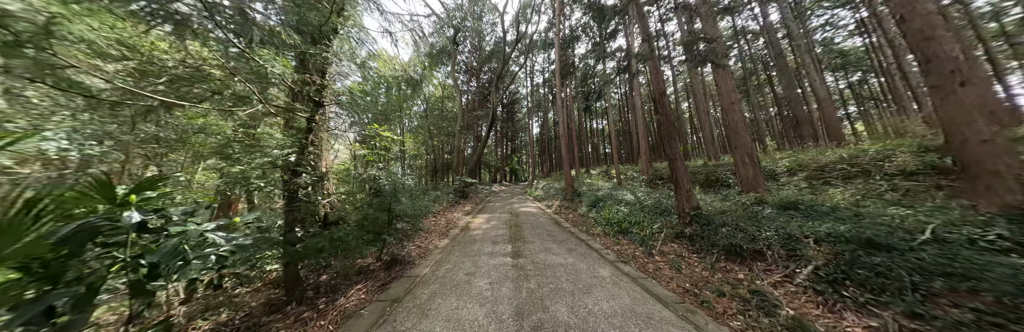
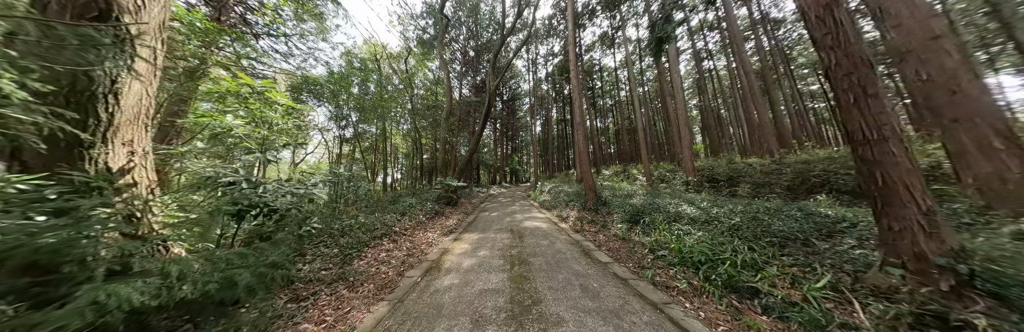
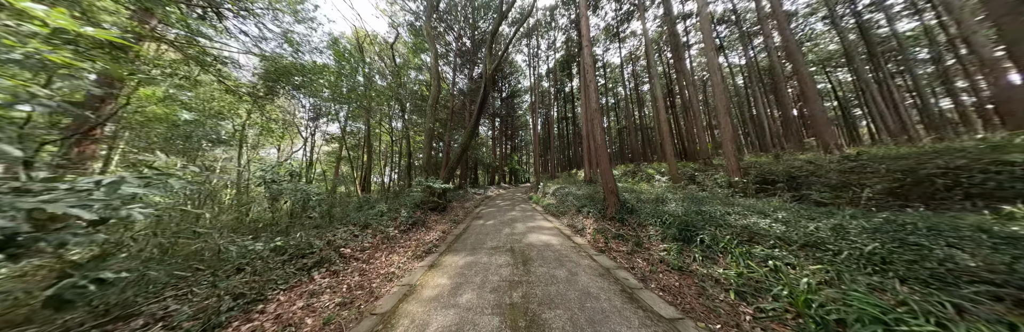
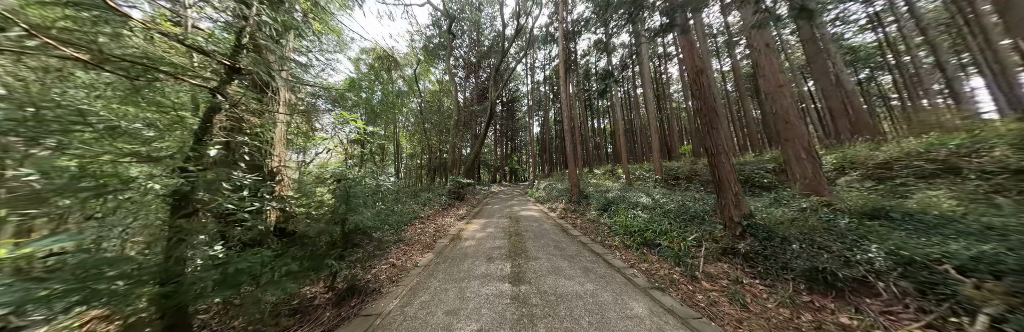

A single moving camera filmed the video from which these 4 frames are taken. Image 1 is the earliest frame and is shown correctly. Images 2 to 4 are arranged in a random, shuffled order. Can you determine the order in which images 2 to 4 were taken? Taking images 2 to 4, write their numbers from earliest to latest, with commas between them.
4, 2, 3
